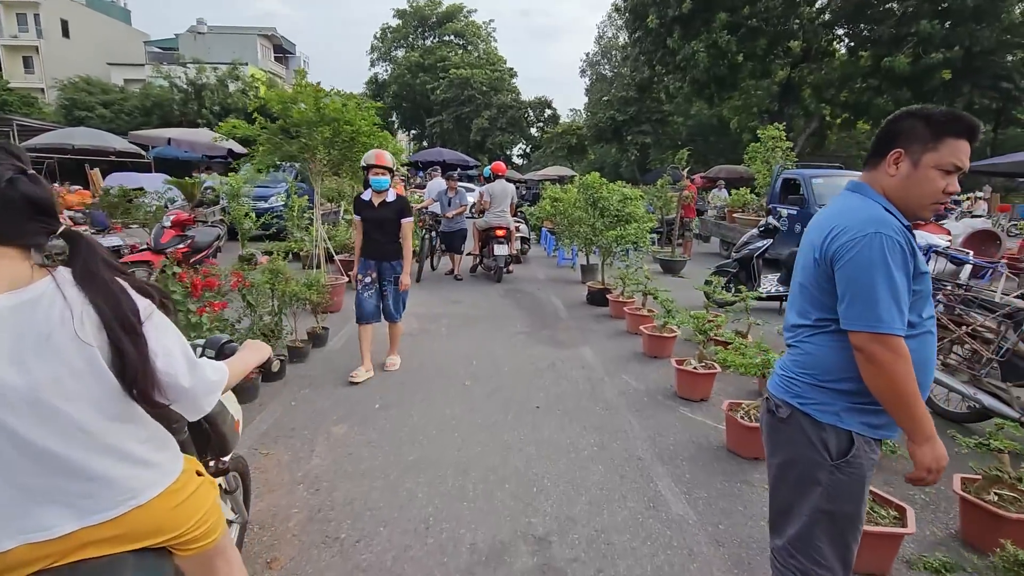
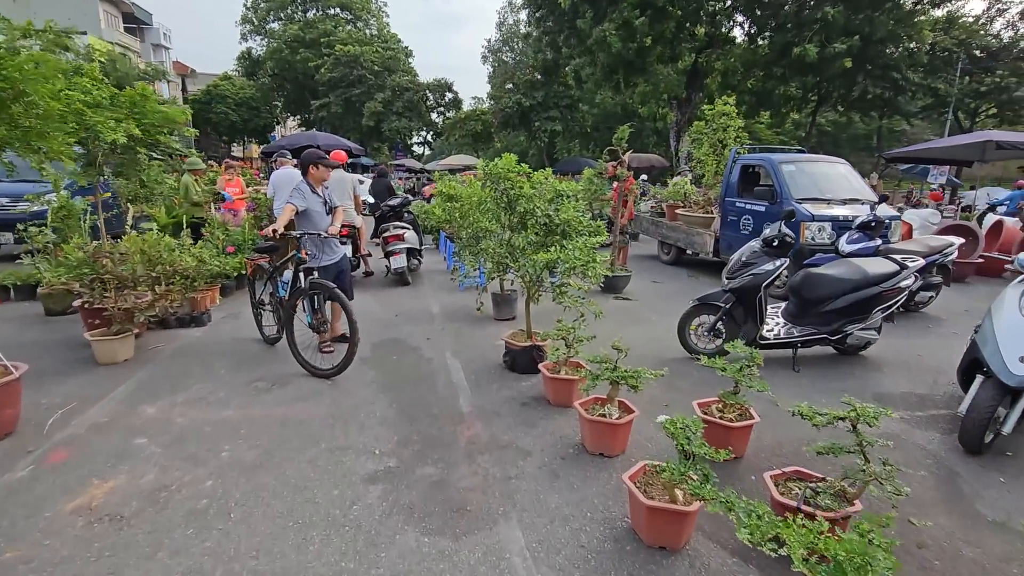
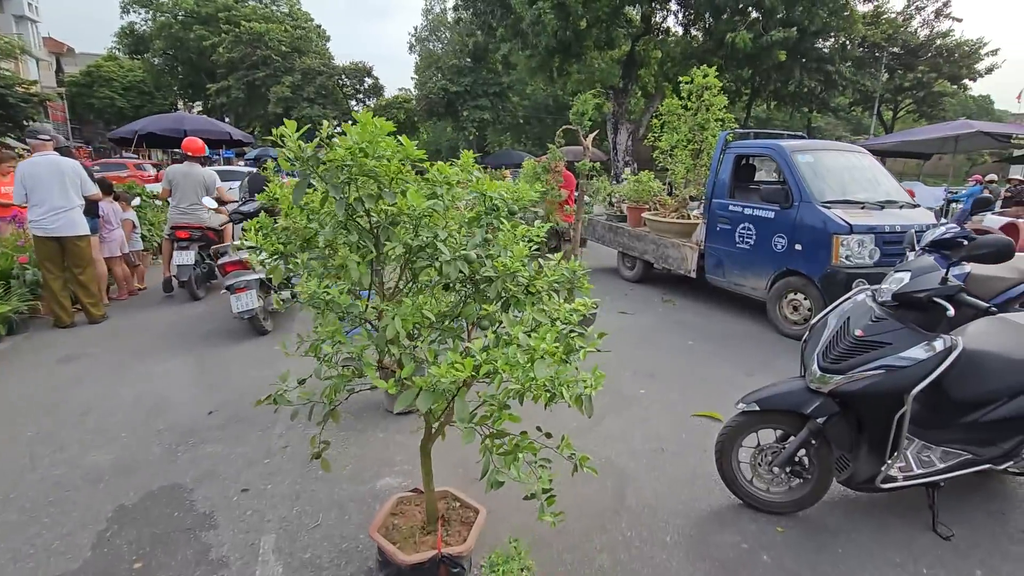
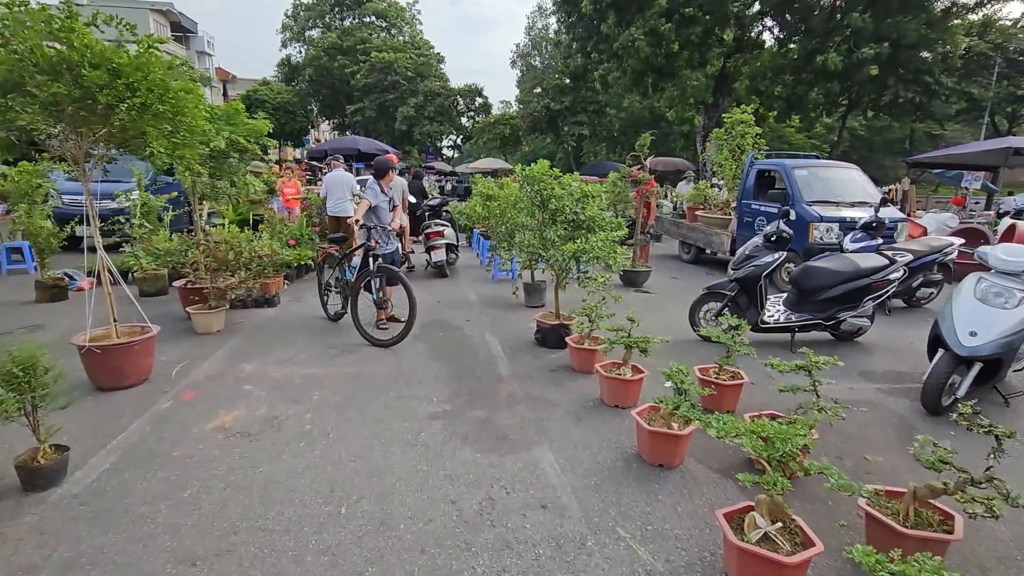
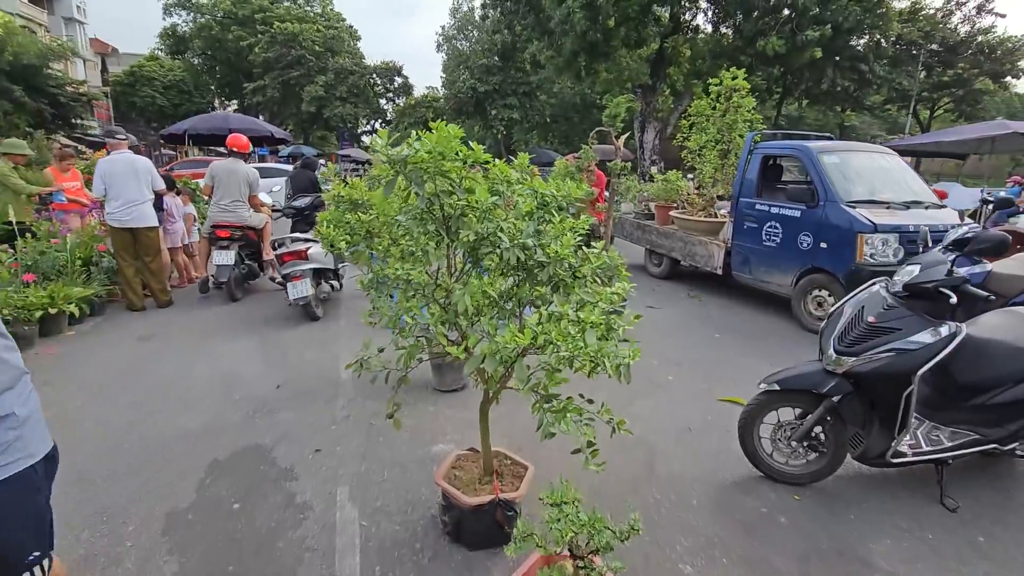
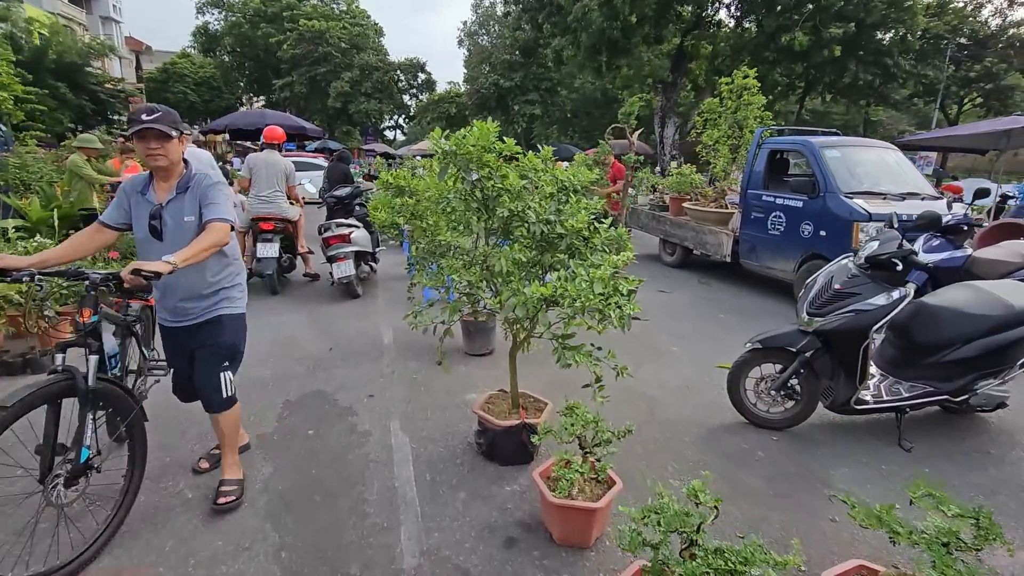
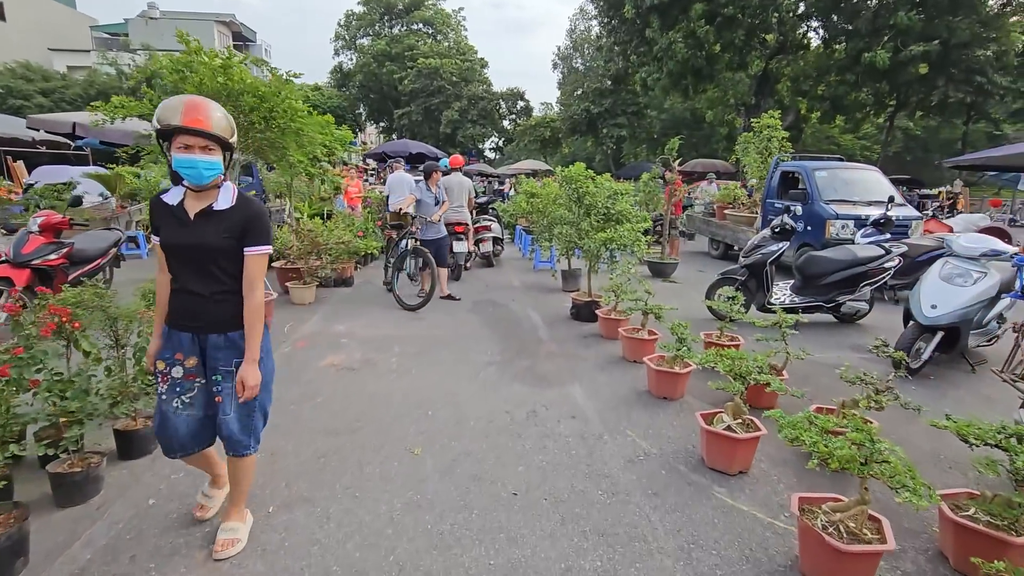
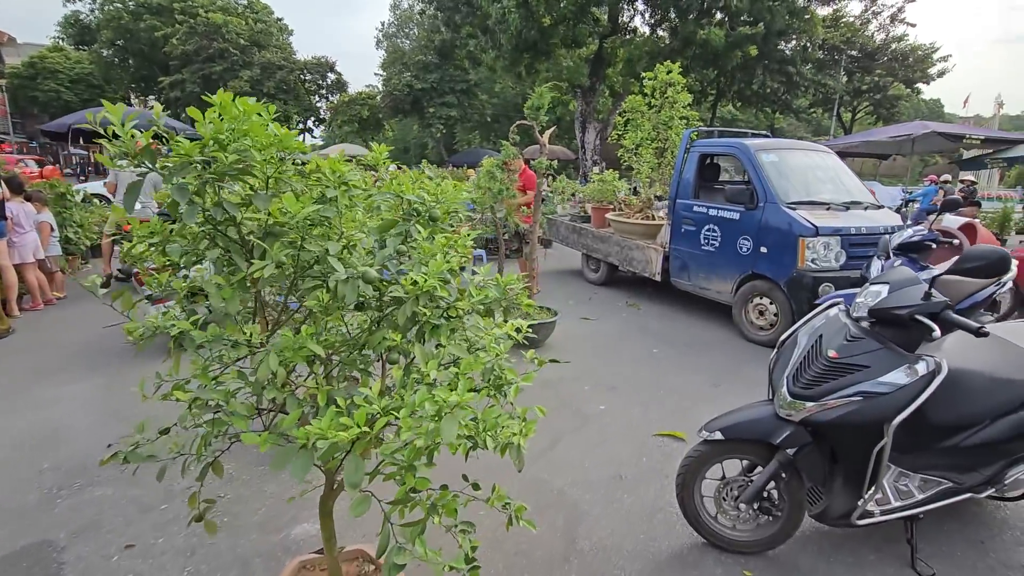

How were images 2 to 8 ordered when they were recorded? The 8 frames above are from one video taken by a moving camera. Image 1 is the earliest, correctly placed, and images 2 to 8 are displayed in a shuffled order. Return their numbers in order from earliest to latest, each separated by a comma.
7, 4, 2, 6, 5, 3, 8
